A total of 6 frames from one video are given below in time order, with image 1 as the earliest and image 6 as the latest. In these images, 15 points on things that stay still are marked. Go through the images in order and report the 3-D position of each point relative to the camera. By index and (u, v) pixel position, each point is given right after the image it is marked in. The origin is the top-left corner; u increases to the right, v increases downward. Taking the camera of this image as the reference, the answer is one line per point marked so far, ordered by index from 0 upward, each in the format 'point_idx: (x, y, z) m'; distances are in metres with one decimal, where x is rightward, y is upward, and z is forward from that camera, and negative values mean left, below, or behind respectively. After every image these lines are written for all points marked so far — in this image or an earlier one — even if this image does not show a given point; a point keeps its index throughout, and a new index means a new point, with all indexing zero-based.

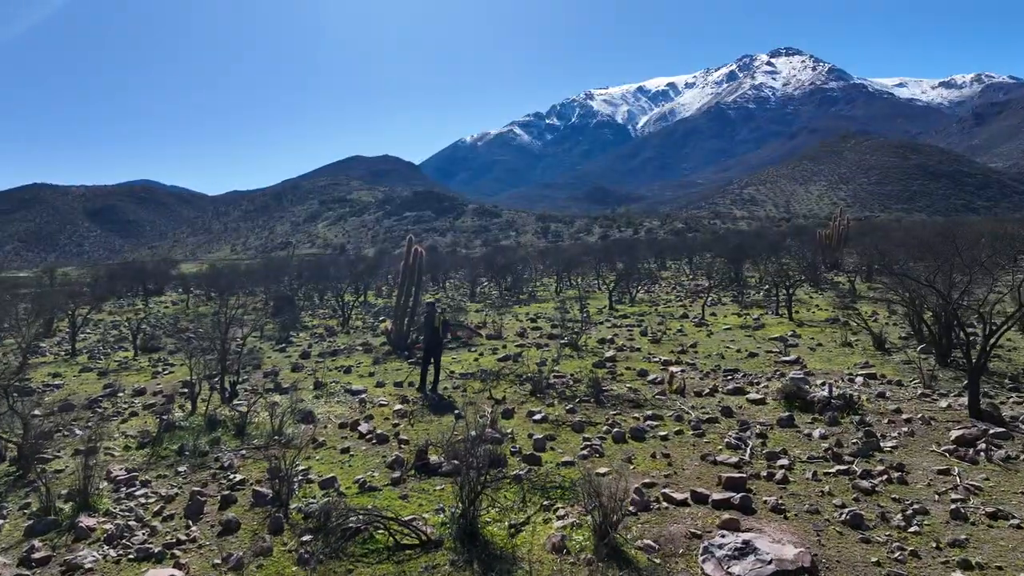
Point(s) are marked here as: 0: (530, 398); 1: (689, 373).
0: (+0.3, -2.0, +12.8) m
1: (+3.6, -1.7, +14.5) m
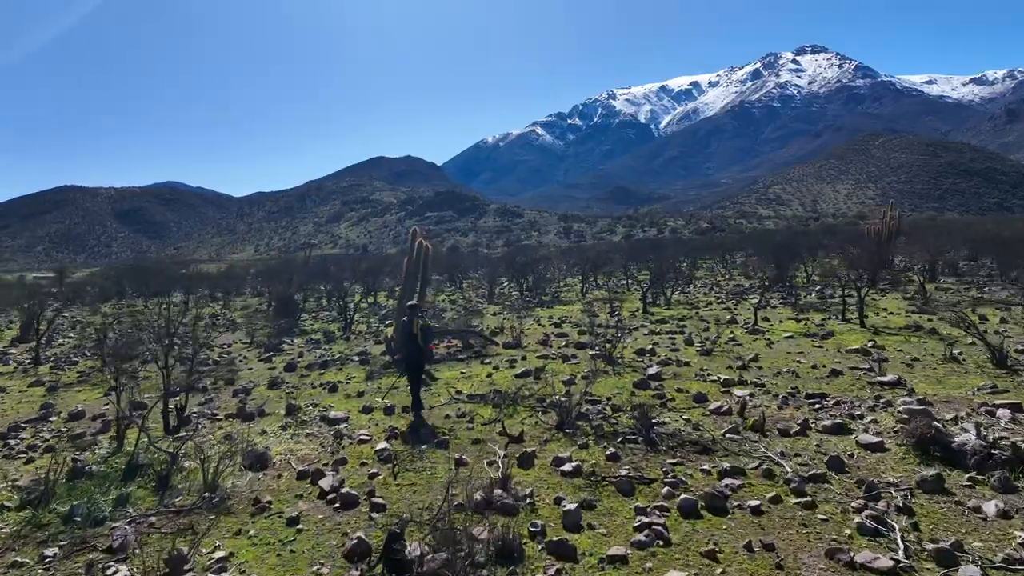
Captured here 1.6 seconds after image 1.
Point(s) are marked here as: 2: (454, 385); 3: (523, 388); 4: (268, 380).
0: (+0.6, -2.0, +9.7) m
1: (+4.0, -1.7, +11.3) m
2: (-1.1, -1.9, +13.9) m
3: (+0.2, -1.8, +13.0) m
4: (-5.4, -2.0, +15.7) m
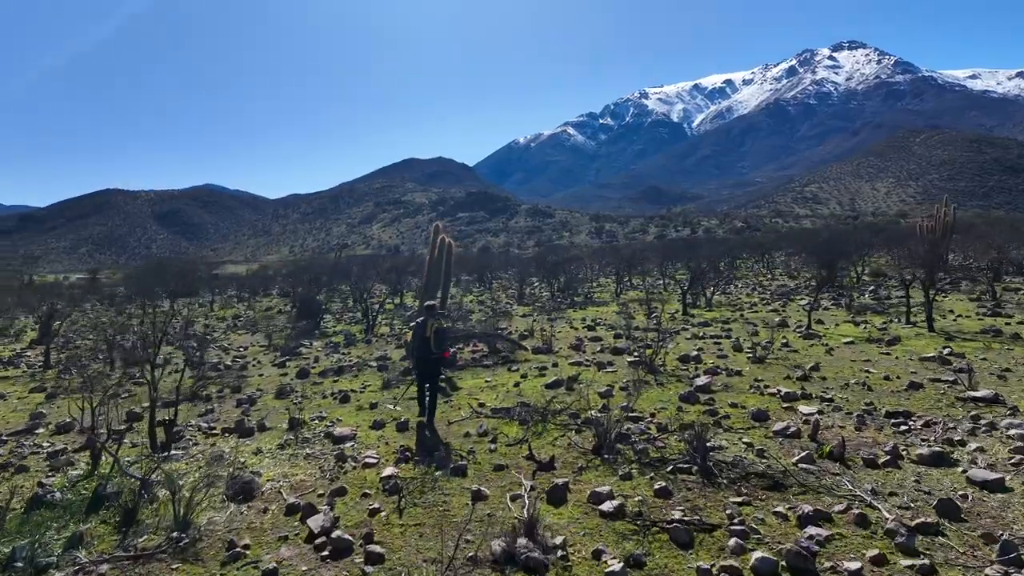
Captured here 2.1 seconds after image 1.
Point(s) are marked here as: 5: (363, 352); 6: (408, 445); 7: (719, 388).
0: (+0.9, -2.0, +8.2) m
1: (+4.4, -1.7, +9.7) m
2: (-0.6, -1.9, +12.5) m
3: (+0.7, -1.8, +11.5) m
4: (-4.8, -2.0, +14.5) m
5: (-4.1, -1.8, +19.7) m
6: (-1.4, -2.1, +9.5) m
7: (+3.5, -1.7, +11.9) m
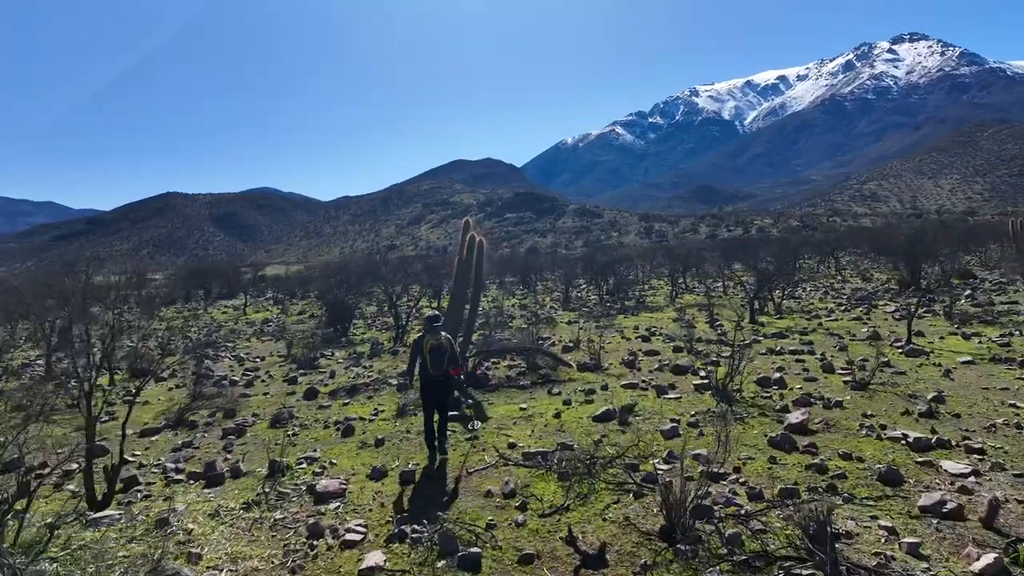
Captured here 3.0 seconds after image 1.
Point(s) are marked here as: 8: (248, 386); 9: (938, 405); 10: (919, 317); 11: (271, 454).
0: (+1.2, -2.1, +5.6) m
1: (+4.7, -1.9, +6.9) m
2: (-0.1, -2.0, +10.1) m
3: (+1.2, -2.0, +9.0) m
4: (-4.1, -2.2, +12.4) m
5: (-3.1, -1.9, +17.5) m
6: (-1.0, -2.2, +7.1) m
7: (+4.0, -1.8, +9.2) m
8: (-5.8, -2.1, +15.6) m
9: (+6.0, -1.6, +10.0) m
10: (+11.3, -0.8, +19.8) m
11: (-3.3, -2.2, +9.6) m
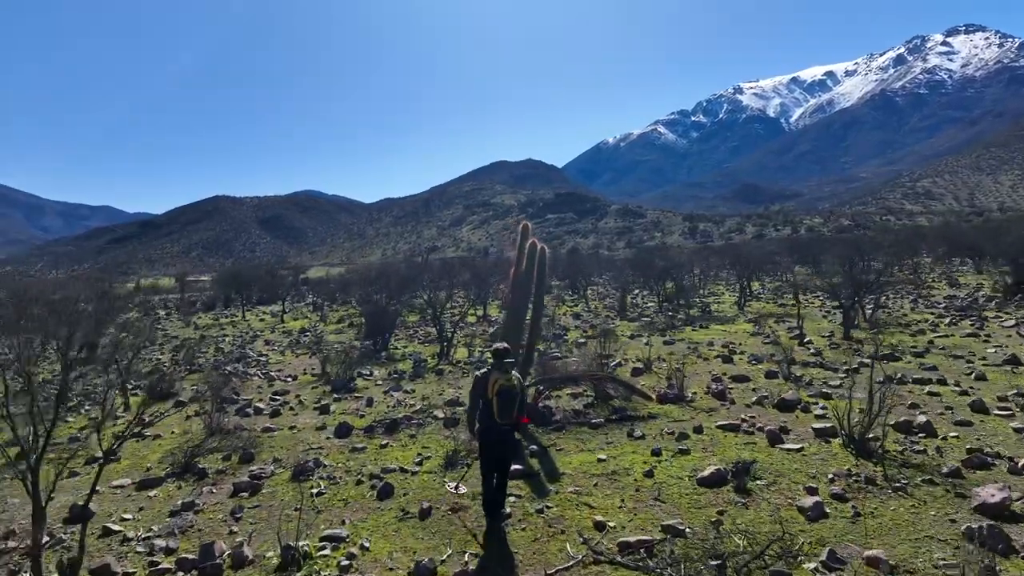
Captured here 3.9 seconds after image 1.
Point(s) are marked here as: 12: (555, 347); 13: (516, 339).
0: (+1.8, -2.4, +3.3) m
1: (+5.4, -2.1, +4.3) m
2: (+0.8, -2.3, +7.8) m
3: (+2.0, -2.2, +6.7) m
4: (-3.0, -2.4, +10.3) m
5: (-1.7, -2.2, +15.4) m
6: (-0.3, -2.5, +4.9) m
7: (+4.8, -2.1, +6.6) m
8: (-4.6, -2.4, +13.6) m
9: (+6.9, -1.9, +7.4) m
10: (+12.8, -1.1, +16.9) m
11: (-2.4, -2.5, +7.5) m
12: (+1.1, -1.5, +19.4) m
13: (+0.1, -0.9, +12.6) m
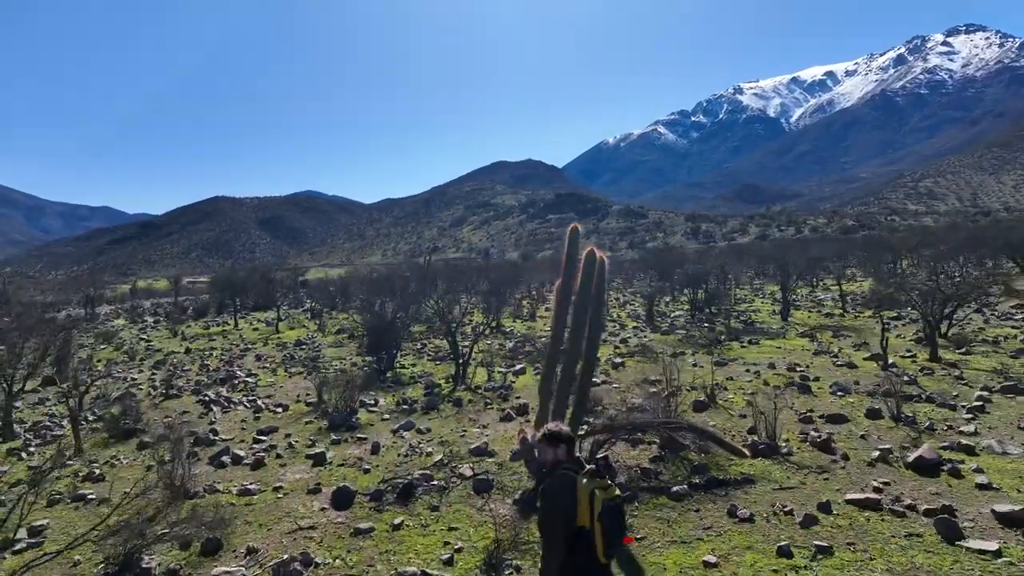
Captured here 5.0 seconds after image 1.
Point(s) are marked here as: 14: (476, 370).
0: (+2.5, -2.7, +0.5) m
1: (+6.1, -2.4, +1.6) m
2: (+1.5, -2.6, +5.0) m
3: (+2.7, -2.5, +3.9) m
4: (-2.4, -2.7, +7.5) m
5: (-1.1, -2.5, +12.6) m
6: (+0.3, -2.8, +2.1) m
7: (+5.5, -2.4, +3.9) m
8: (-3.9, -2.7, +10.8) m
9: (+7.5, -2.2, +4.6) m
10: (+13.4, -1.4, +14.1) m
11: (-1.7, -2.8, +4.7) m
12: (+1.7, -1.8, +16.6) m
13: (+0.7, -1.2, +9.8) m
14: (-0.9, -2.1, +18.1) m
